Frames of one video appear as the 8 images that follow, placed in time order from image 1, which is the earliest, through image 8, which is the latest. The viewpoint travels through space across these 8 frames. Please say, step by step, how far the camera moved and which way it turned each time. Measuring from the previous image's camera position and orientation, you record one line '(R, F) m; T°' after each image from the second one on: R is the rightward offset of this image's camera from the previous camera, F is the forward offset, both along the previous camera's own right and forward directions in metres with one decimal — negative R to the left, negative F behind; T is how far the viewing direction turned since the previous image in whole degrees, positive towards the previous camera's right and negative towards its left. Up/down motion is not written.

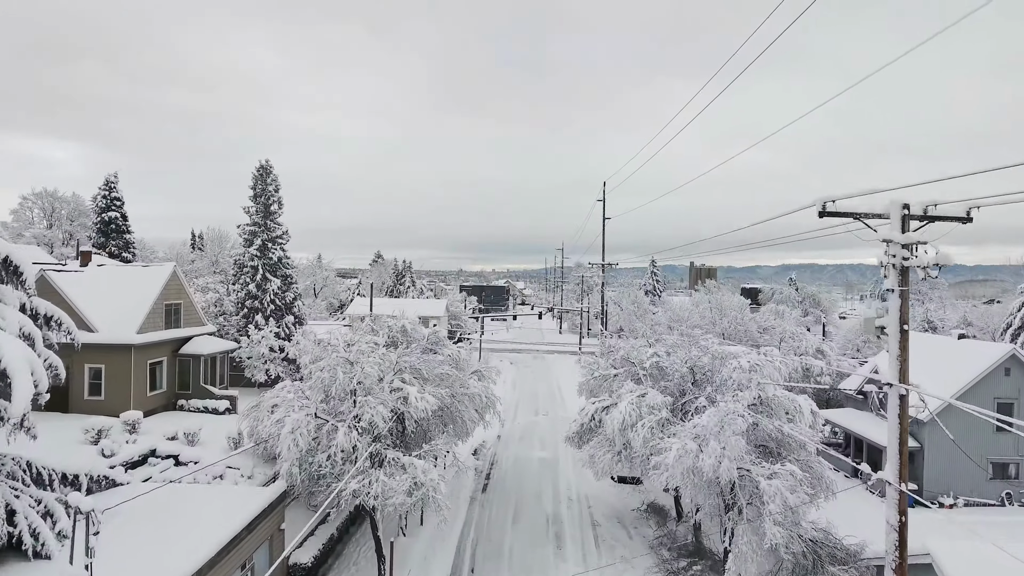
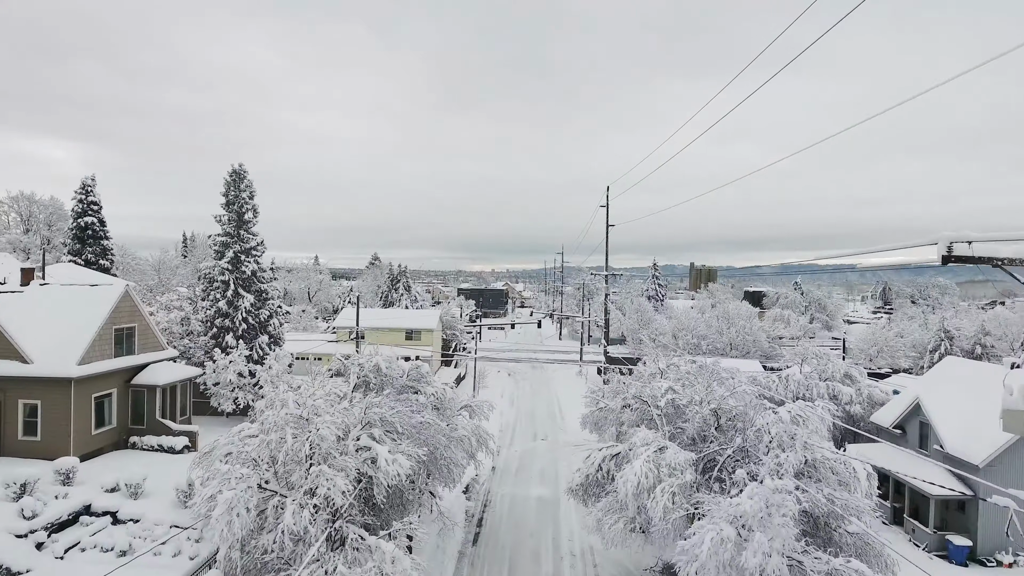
(+0.1, +2.0) m; 0°
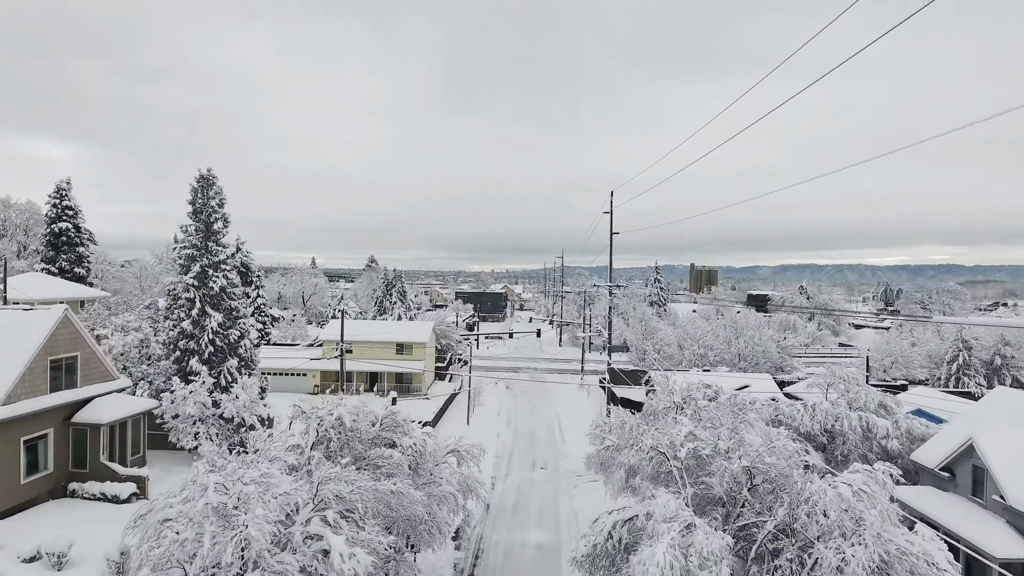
(+0.1, +1.9) m; 0°
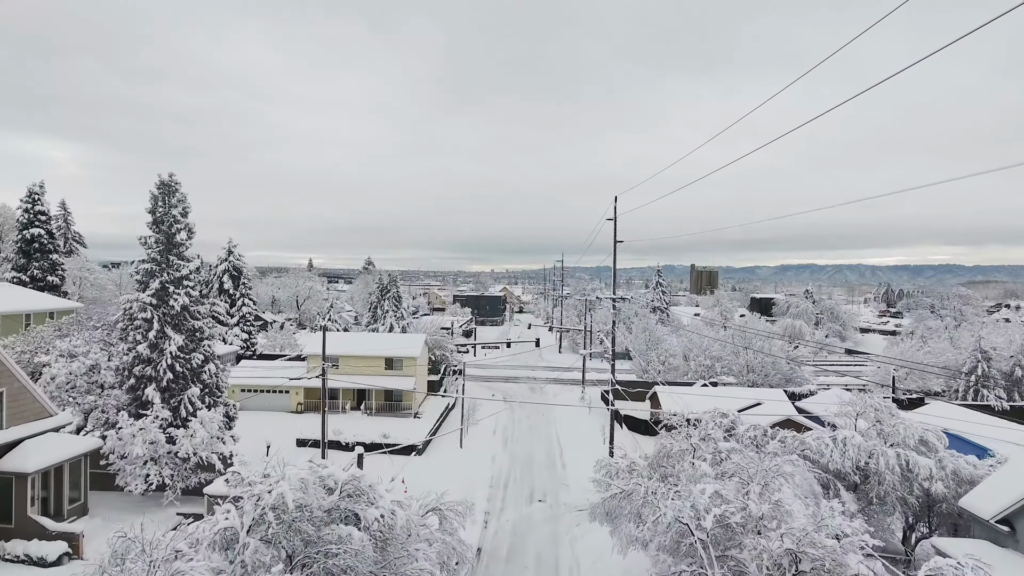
(+0.2, +1.9) m; 0°
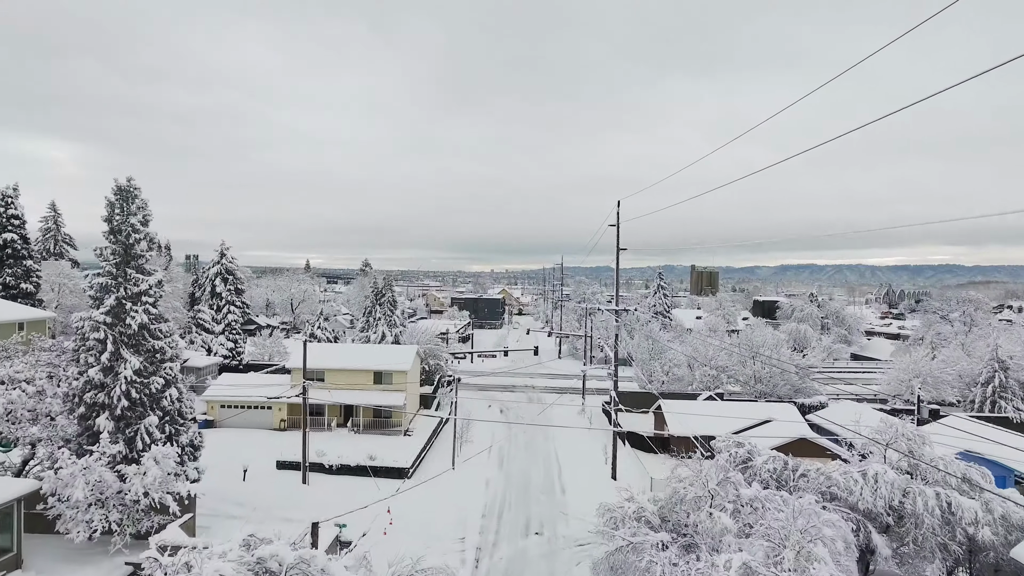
(+0.2, +1.6) m; 0°
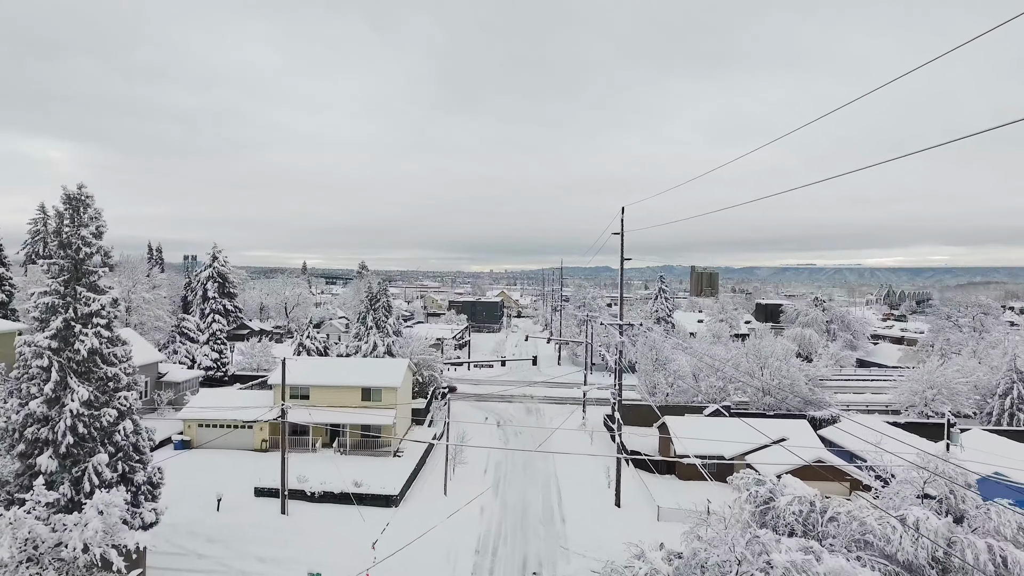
(+0.1, +1.6) m; 0°
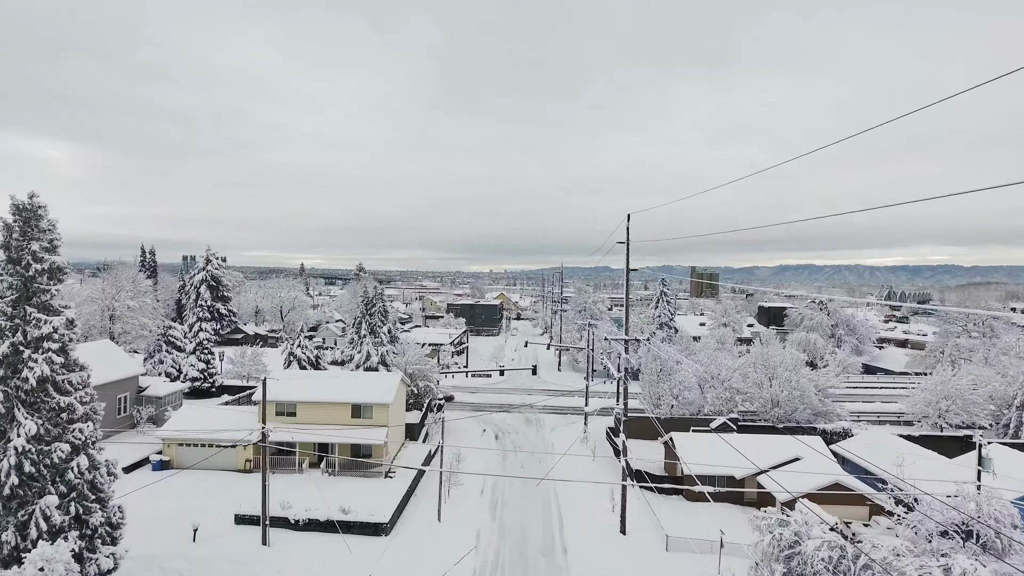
(+0.1, +1.3) m; 0°
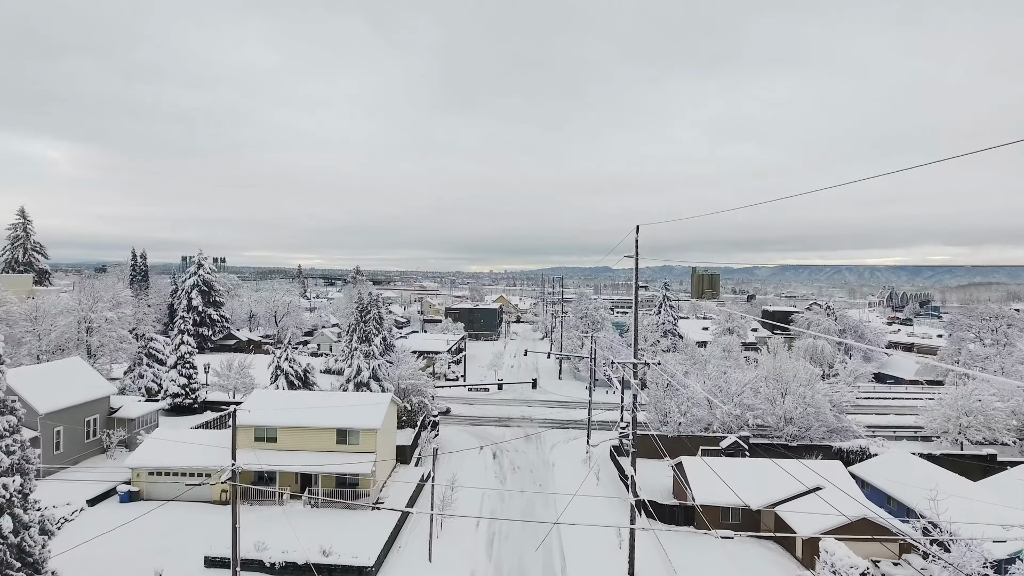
(+0.1, +1.8) m; 0°
